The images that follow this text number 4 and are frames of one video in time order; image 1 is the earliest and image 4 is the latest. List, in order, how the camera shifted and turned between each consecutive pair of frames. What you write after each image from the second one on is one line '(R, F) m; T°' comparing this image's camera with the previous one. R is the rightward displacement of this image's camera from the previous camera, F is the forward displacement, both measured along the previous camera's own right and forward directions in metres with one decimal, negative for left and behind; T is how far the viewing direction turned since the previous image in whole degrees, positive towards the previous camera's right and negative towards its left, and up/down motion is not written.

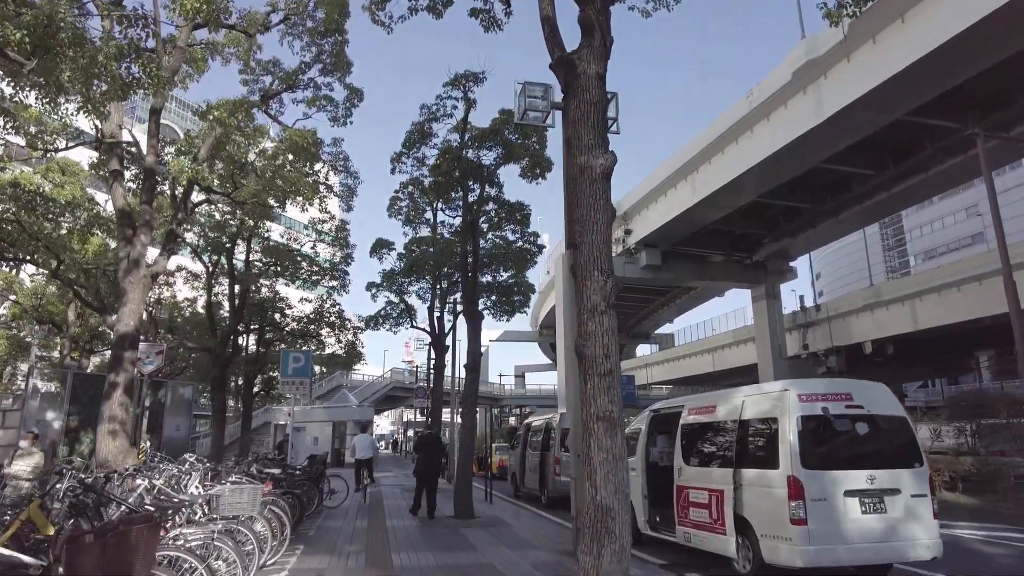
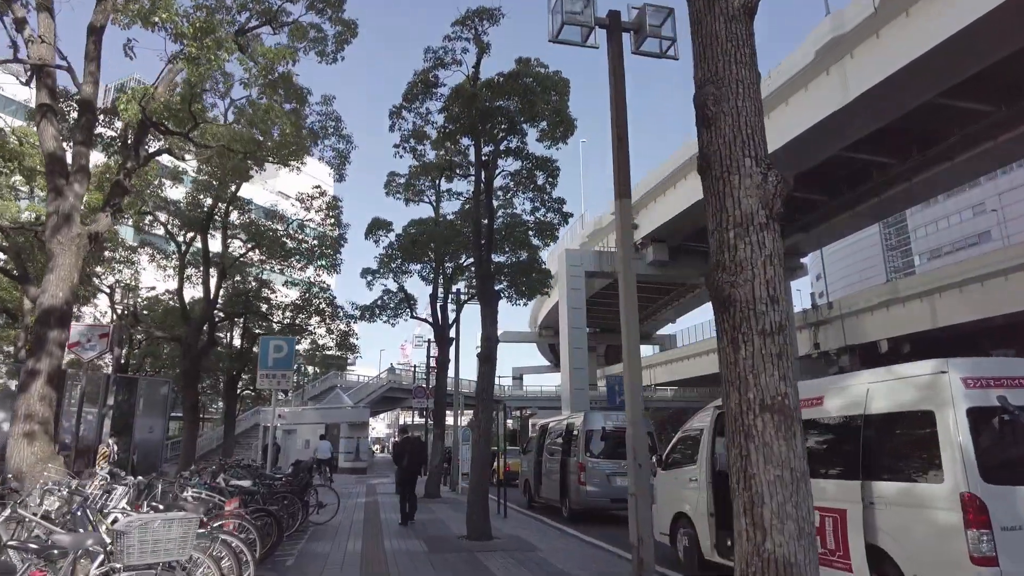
(-0.4, +2.1) m; 0°
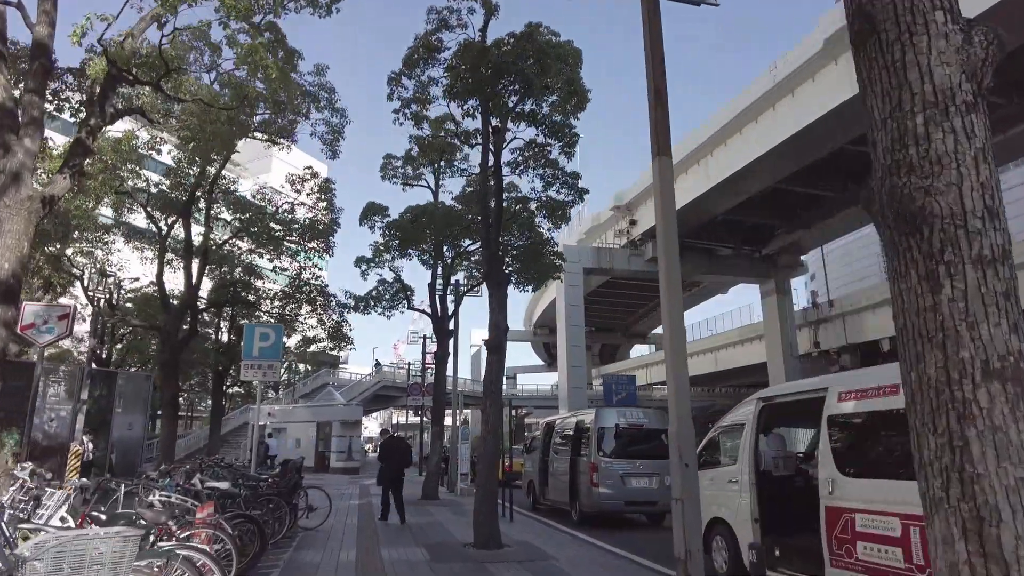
(-0.3, +1.0) m; +1°
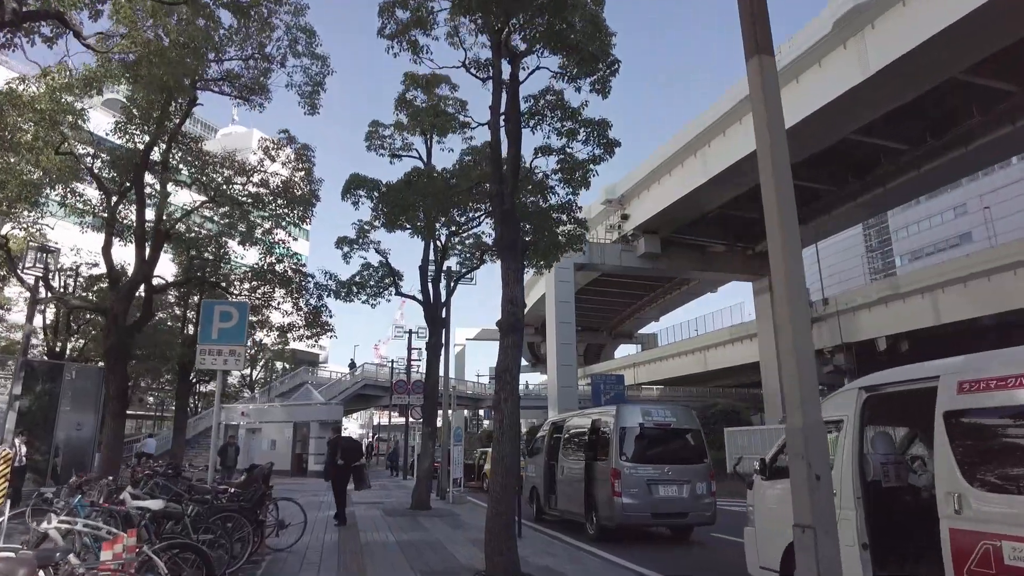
(-0.4, +1.8) m; +2°
